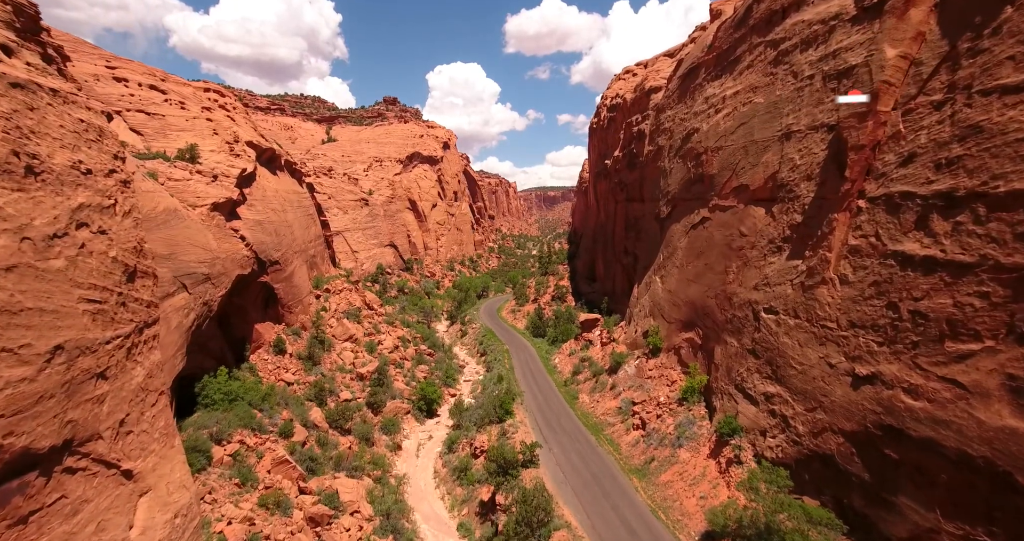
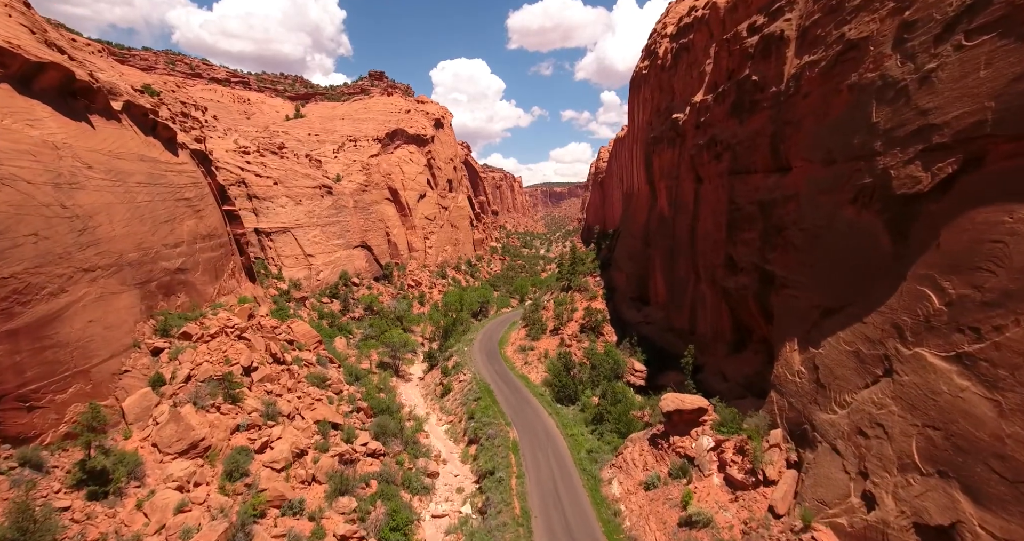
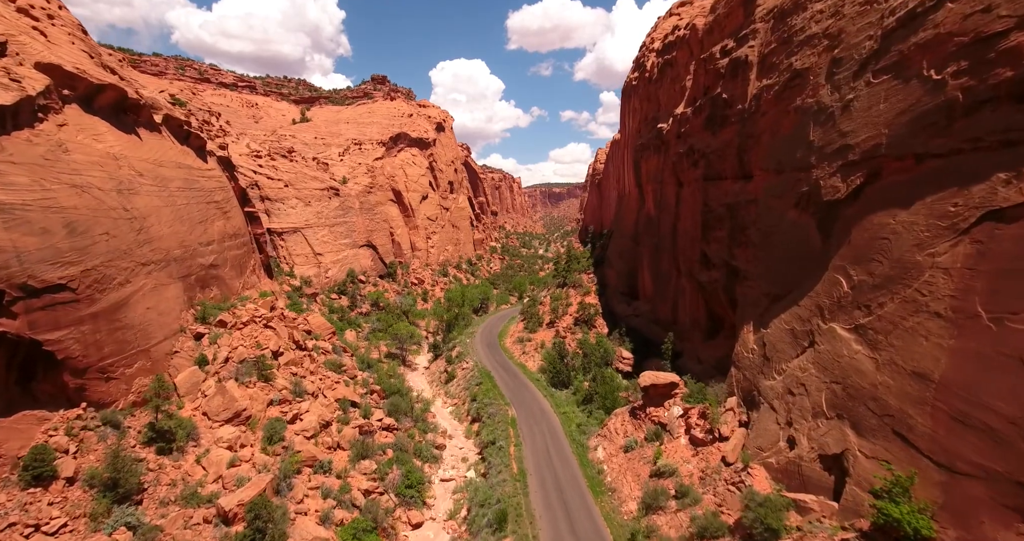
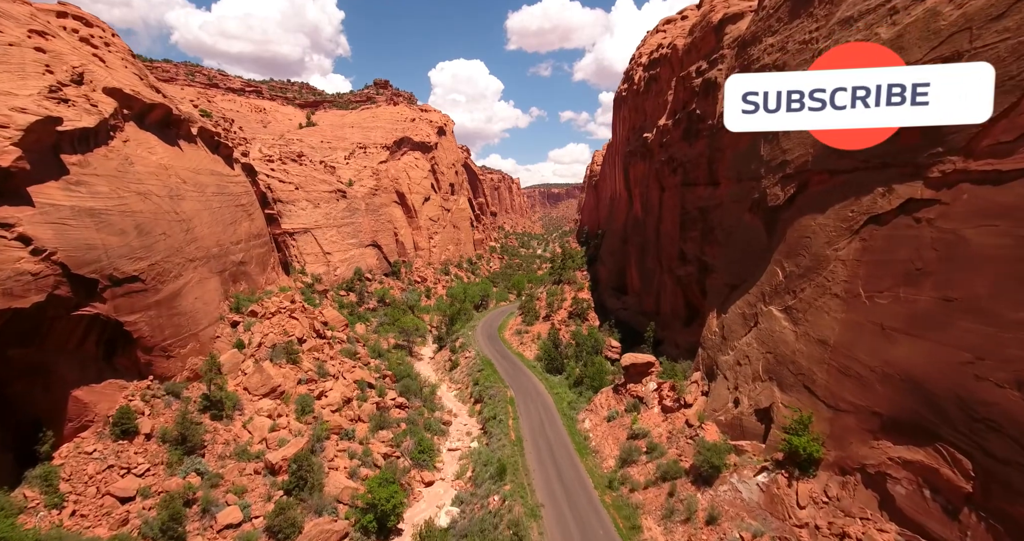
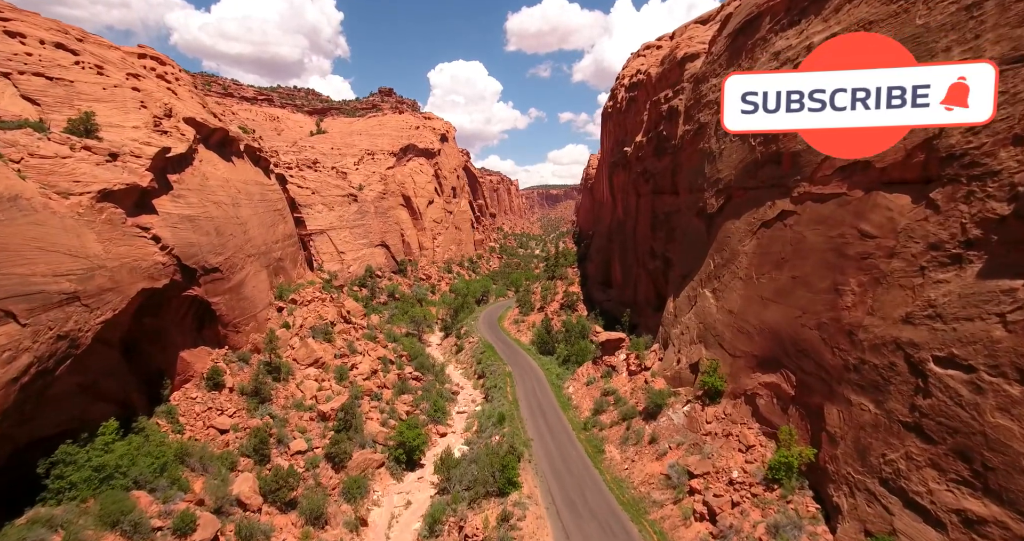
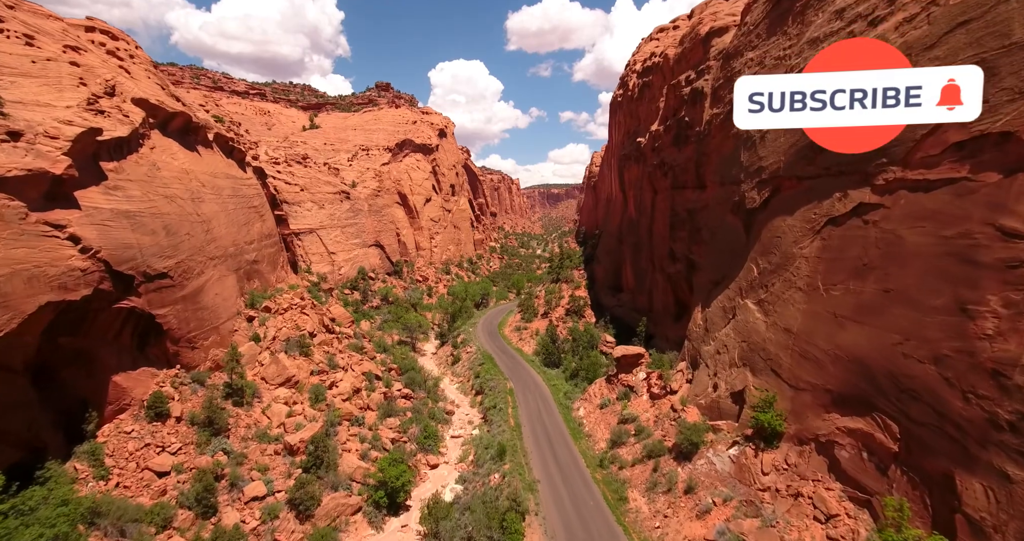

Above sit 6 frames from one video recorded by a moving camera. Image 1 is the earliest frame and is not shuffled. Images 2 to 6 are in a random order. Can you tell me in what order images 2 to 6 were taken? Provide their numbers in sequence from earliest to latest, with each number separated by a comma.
5, 6, 4, 3, 2
